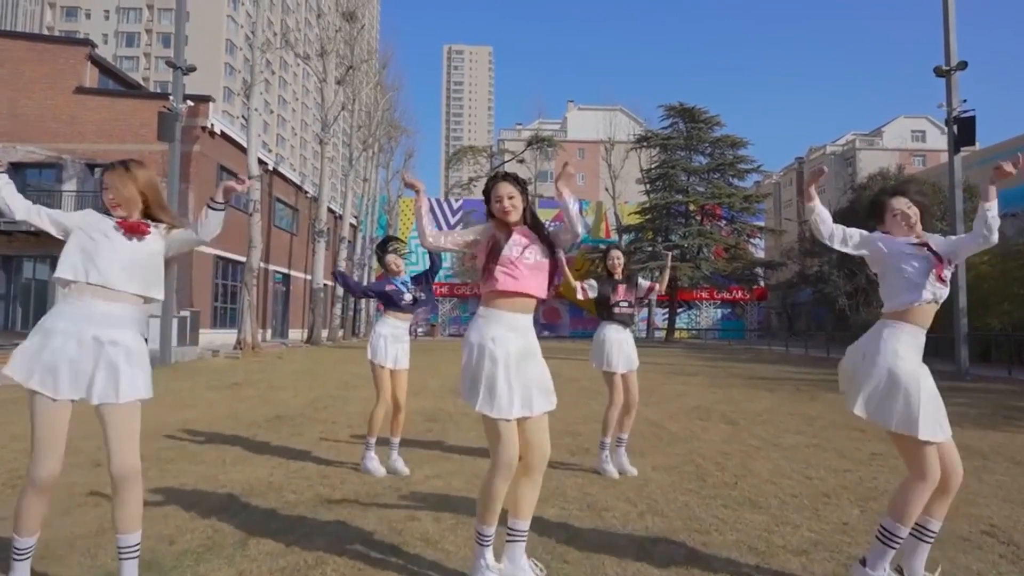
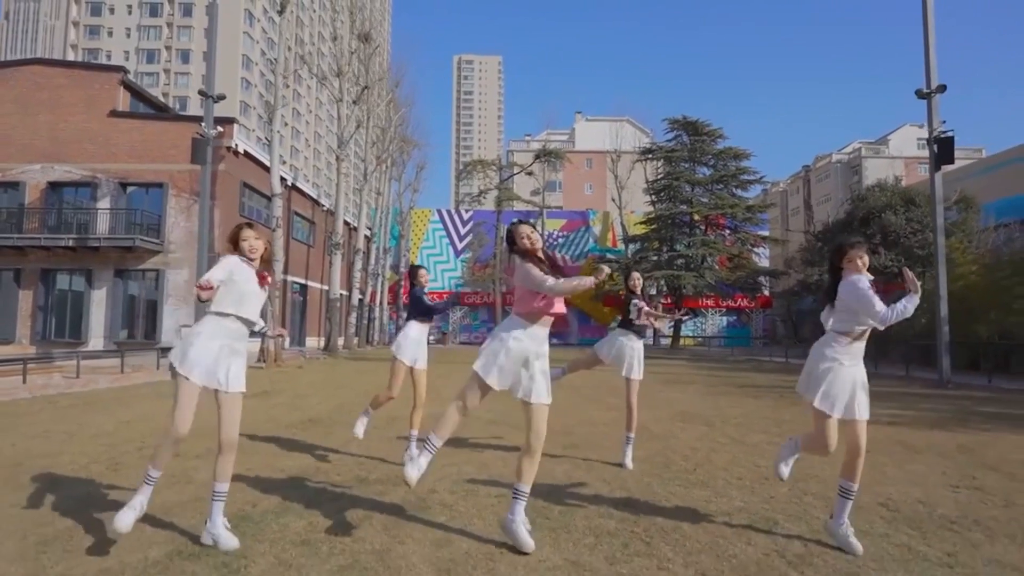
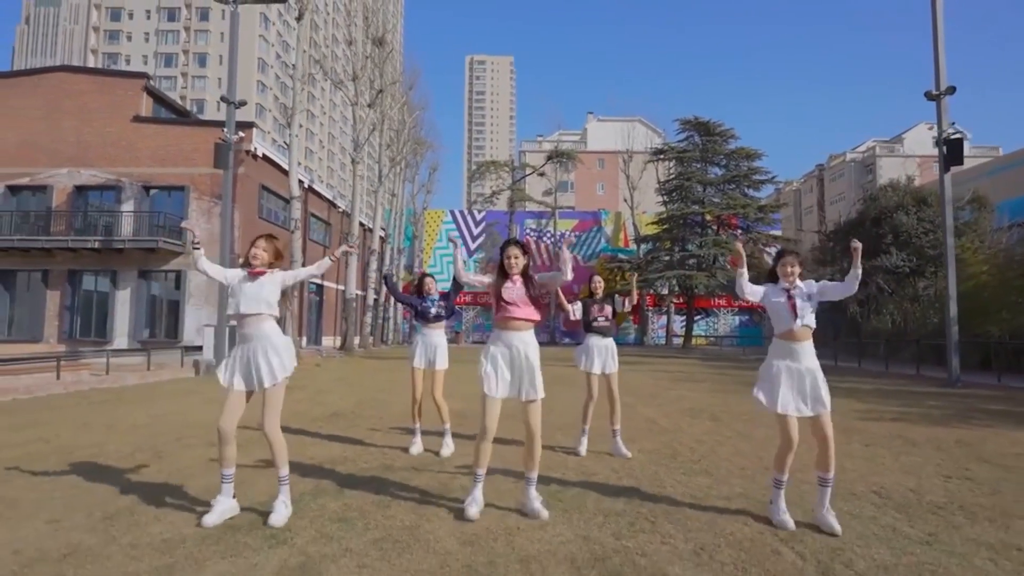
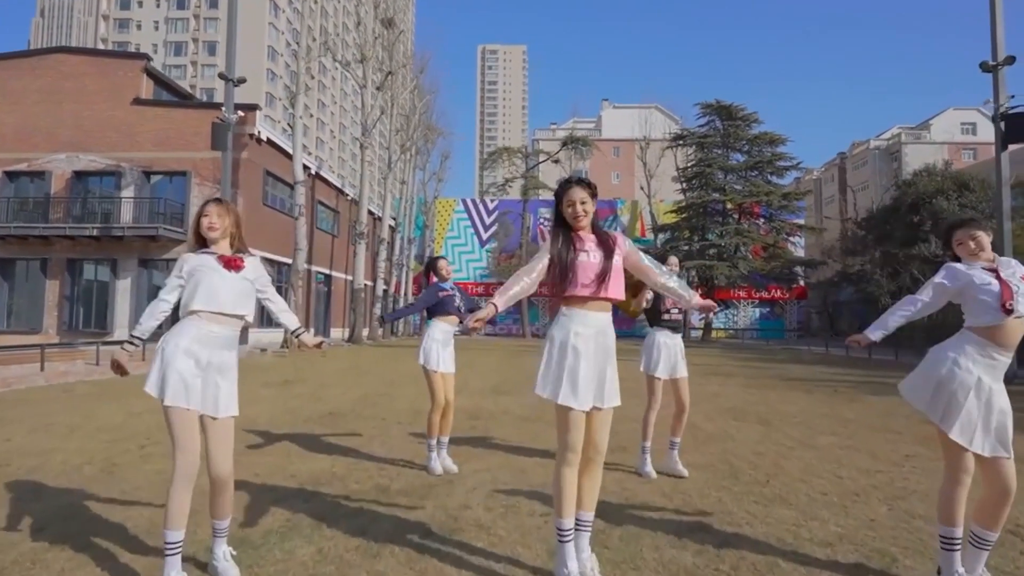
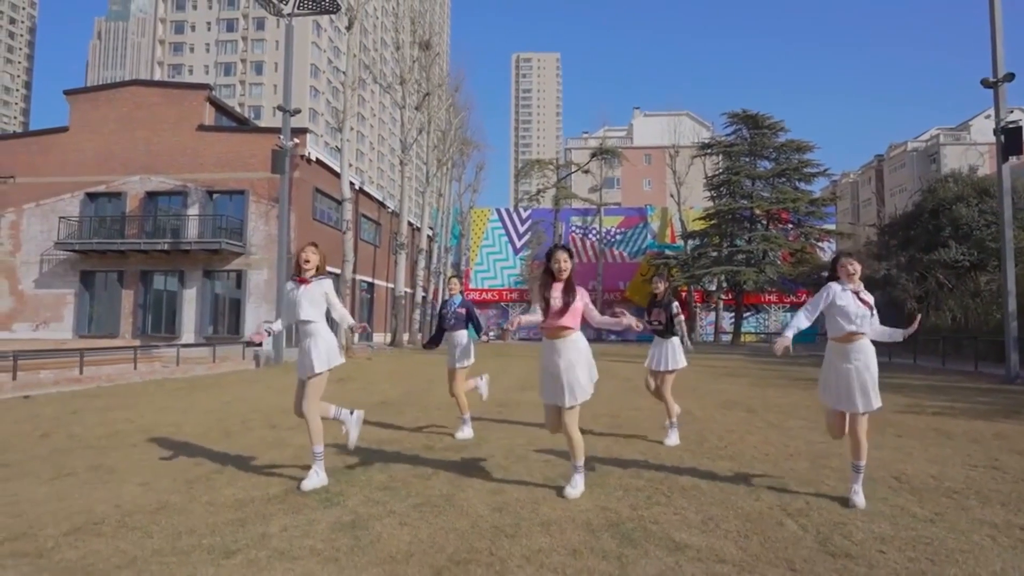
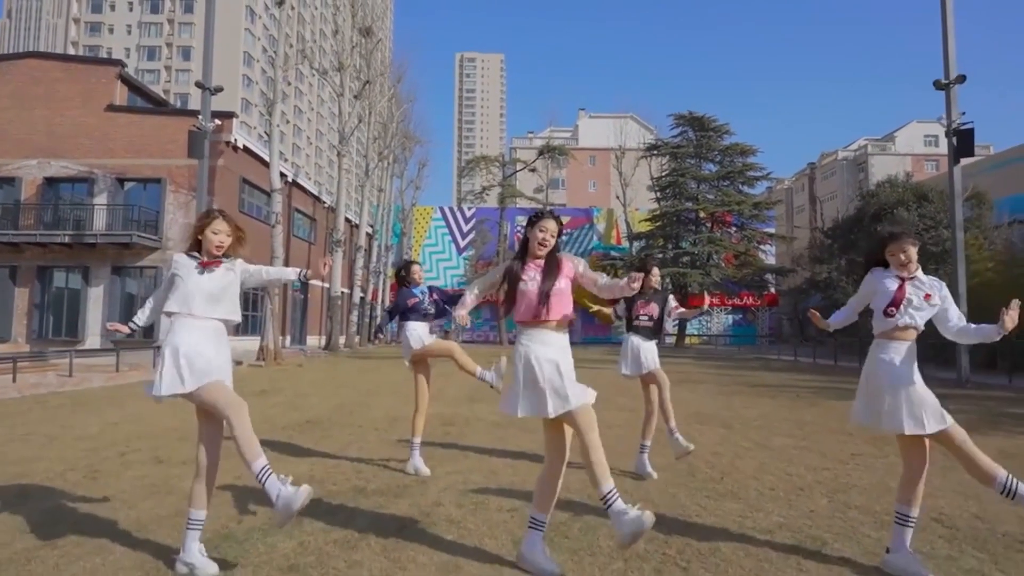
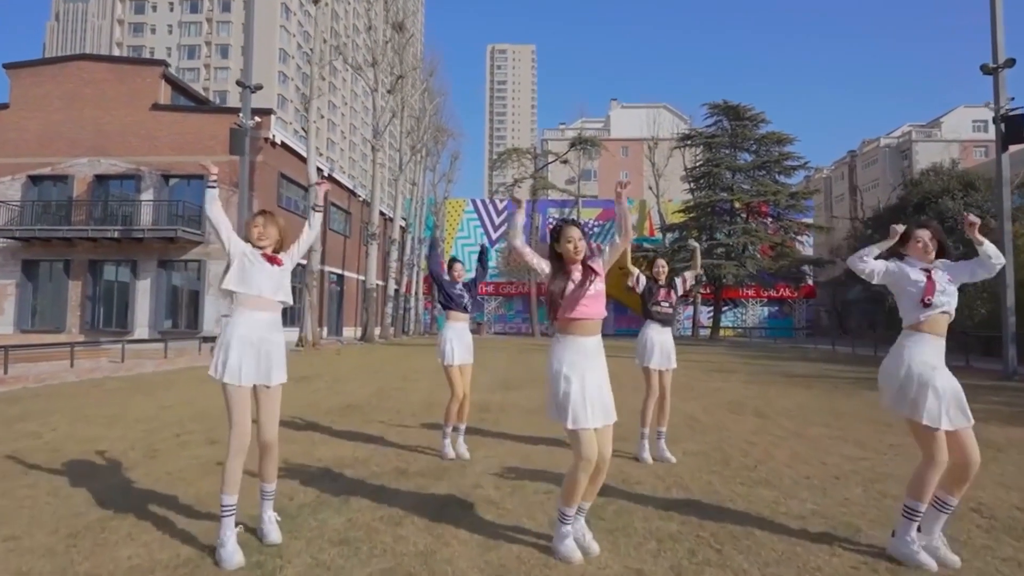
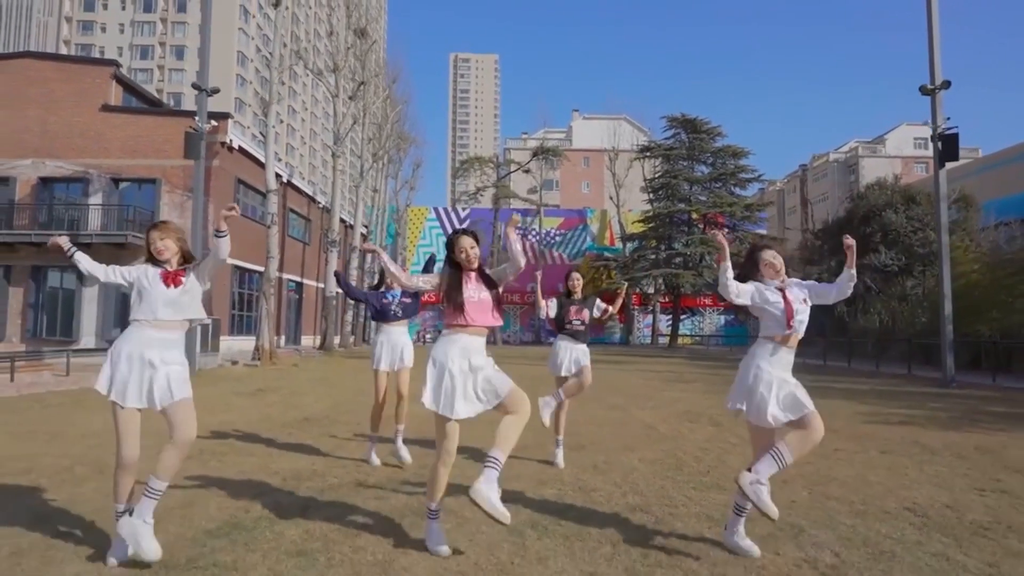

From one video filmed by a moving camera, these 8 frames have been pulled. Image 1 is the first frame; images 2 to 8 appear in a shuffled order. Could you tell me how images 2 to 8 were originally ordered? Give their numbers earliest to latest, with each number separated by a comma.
8, 3, 7, 4, 6, 2, 5
